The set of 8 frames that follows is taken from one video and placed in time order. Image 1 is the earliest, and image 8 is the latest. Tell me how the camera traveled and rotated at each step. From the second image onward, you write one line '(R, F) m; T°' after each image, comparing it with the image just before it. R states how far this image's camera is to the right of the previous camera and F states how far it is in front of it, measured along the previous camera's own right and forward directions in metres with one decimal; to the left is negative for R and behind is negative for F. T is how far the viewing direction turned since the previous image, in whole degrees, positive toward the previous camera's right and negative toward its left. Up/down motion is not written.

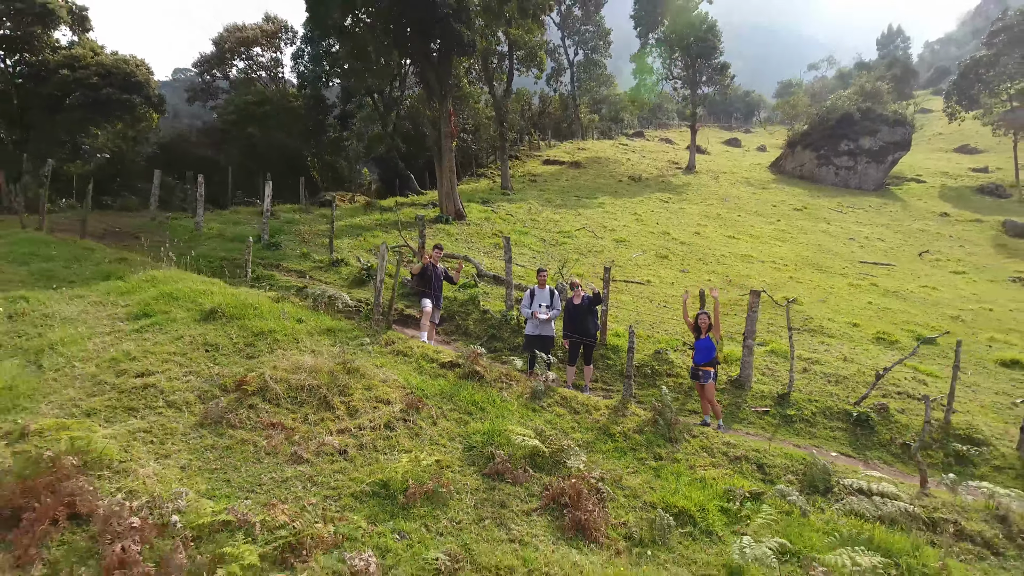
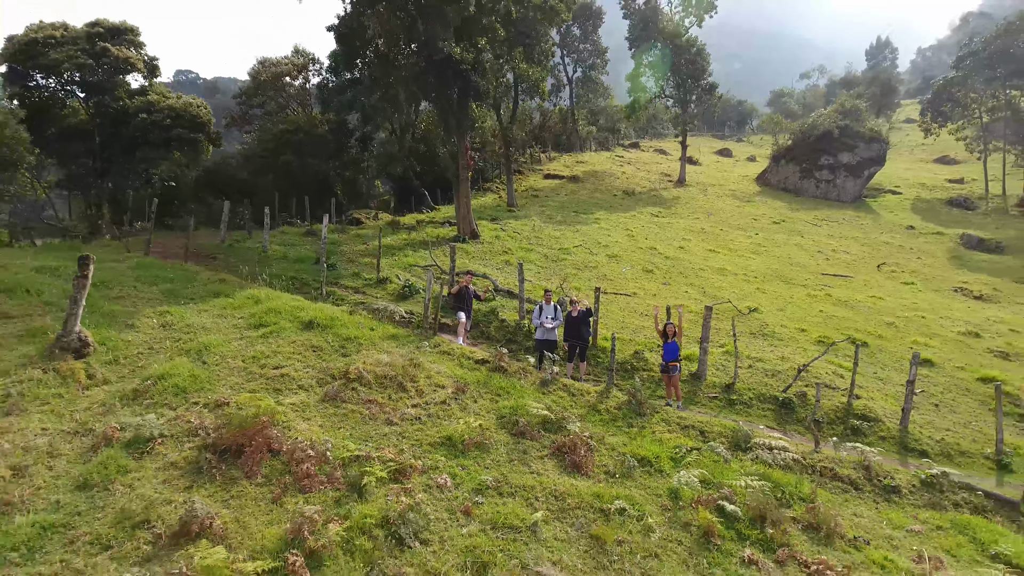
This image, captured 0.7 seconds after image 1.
(-0.2, -2.7) m; 0°
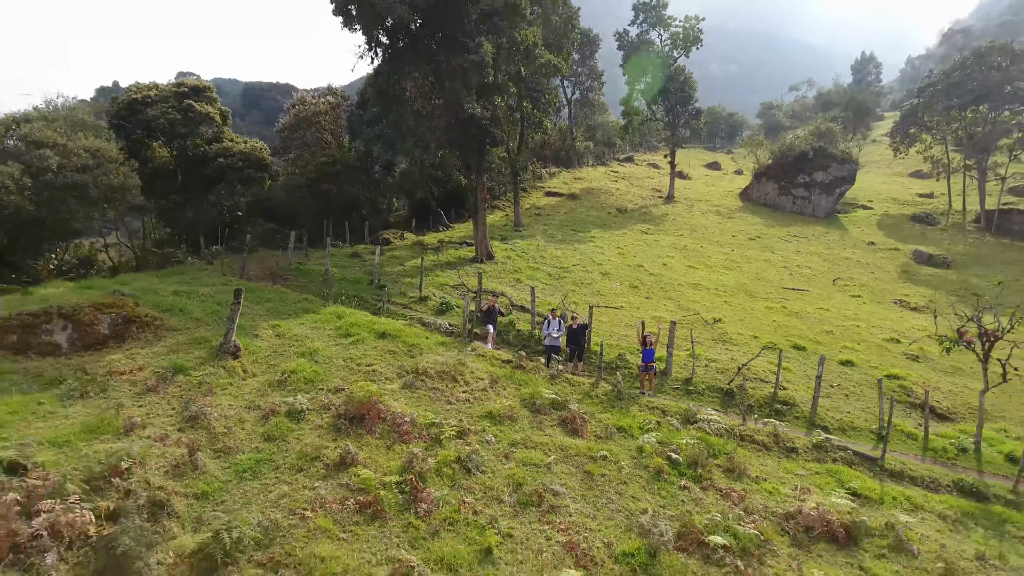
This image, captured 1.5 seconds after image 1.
(-0.3, -3.7) m; 0°
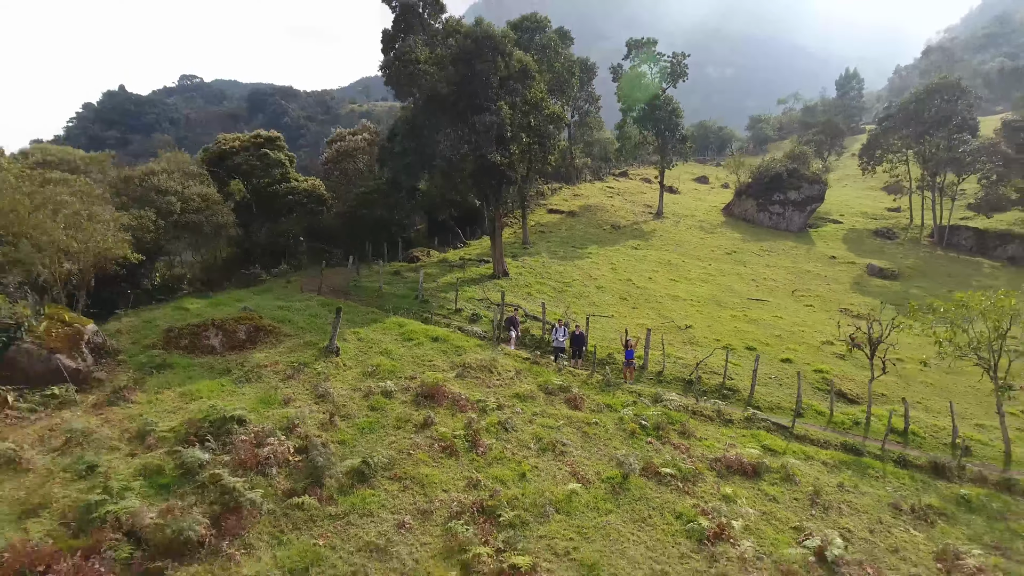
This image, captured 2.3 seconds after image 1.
(-0.4, -5.0) m; 0°
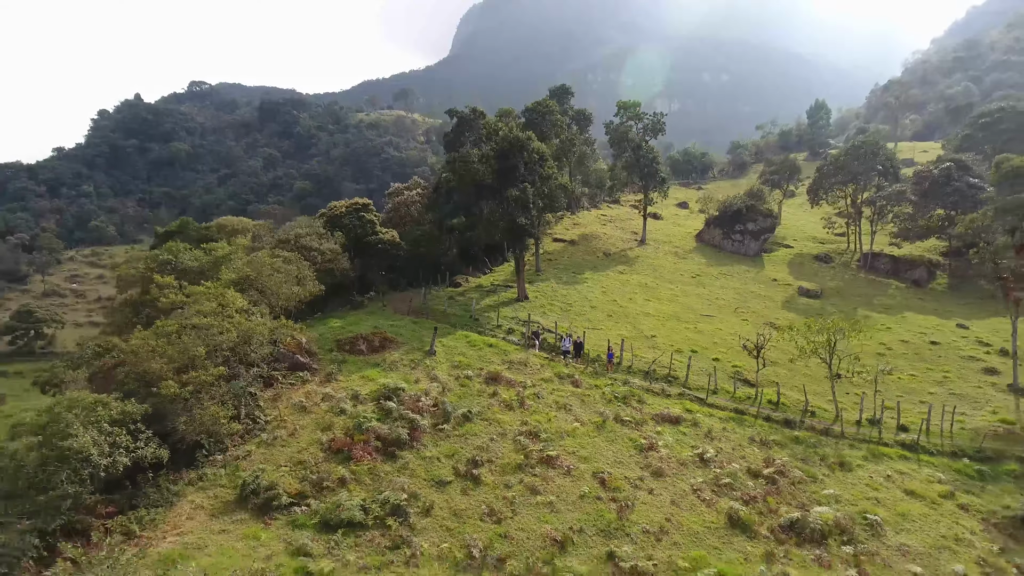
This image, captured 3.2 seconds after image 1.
(-0.9, -11.4) m; 0°
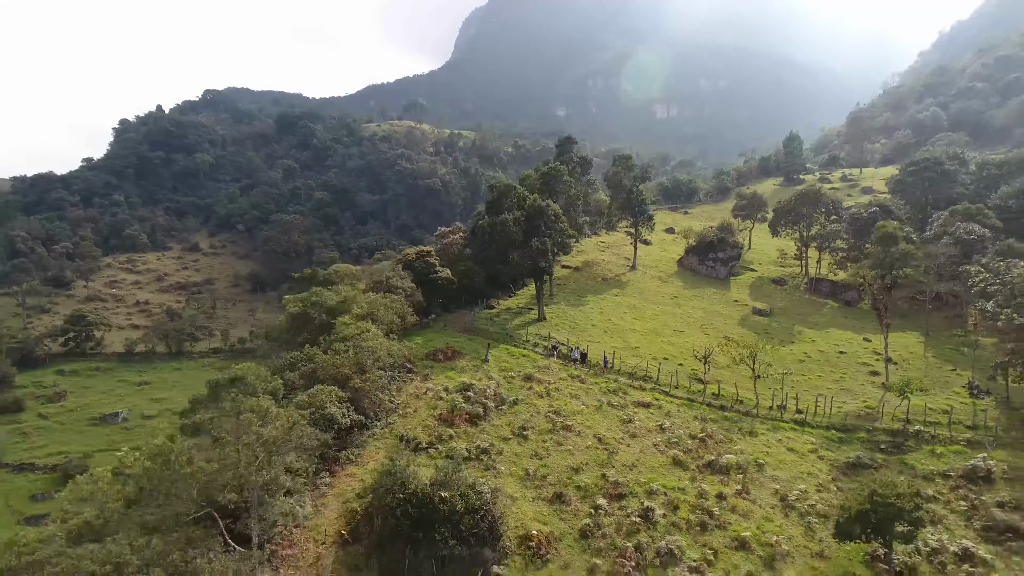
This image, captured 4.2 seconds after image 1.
(-1.3, -14.2) m; 0°
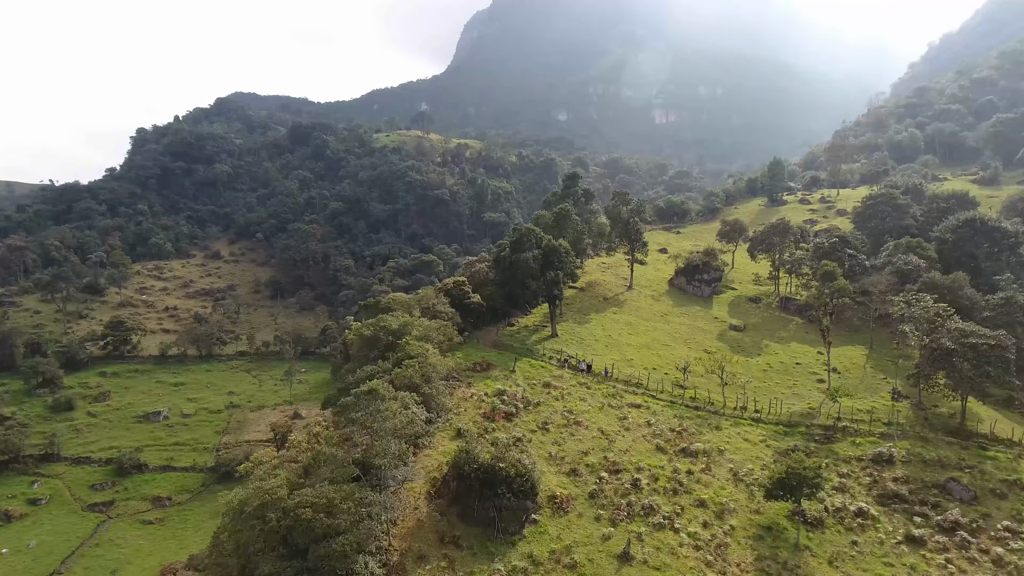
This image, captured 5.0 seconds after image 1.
(-1.3, -12.2) m; 0°
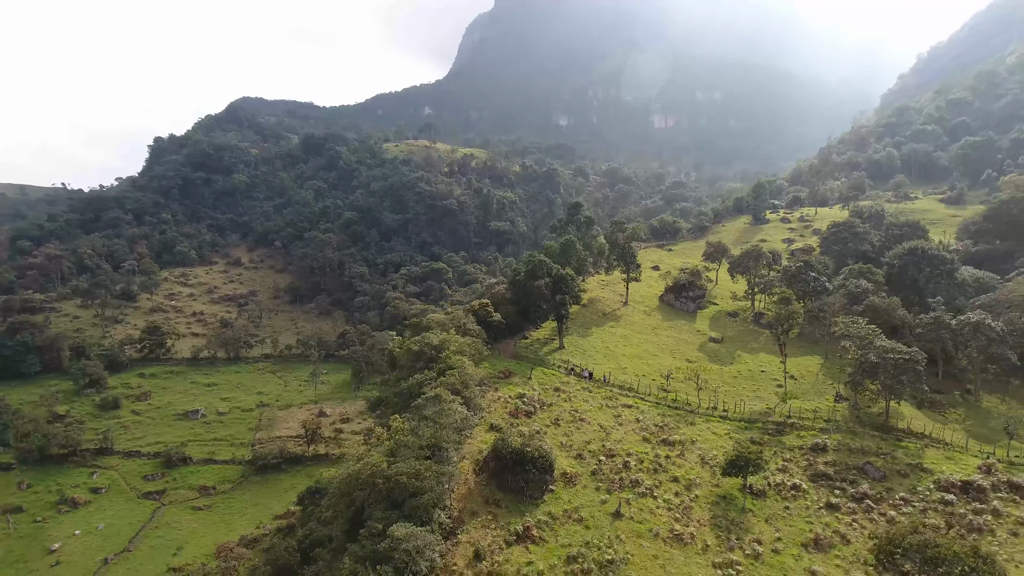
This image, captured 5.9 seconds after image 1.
(-1.3, -13.6) m; 0°
